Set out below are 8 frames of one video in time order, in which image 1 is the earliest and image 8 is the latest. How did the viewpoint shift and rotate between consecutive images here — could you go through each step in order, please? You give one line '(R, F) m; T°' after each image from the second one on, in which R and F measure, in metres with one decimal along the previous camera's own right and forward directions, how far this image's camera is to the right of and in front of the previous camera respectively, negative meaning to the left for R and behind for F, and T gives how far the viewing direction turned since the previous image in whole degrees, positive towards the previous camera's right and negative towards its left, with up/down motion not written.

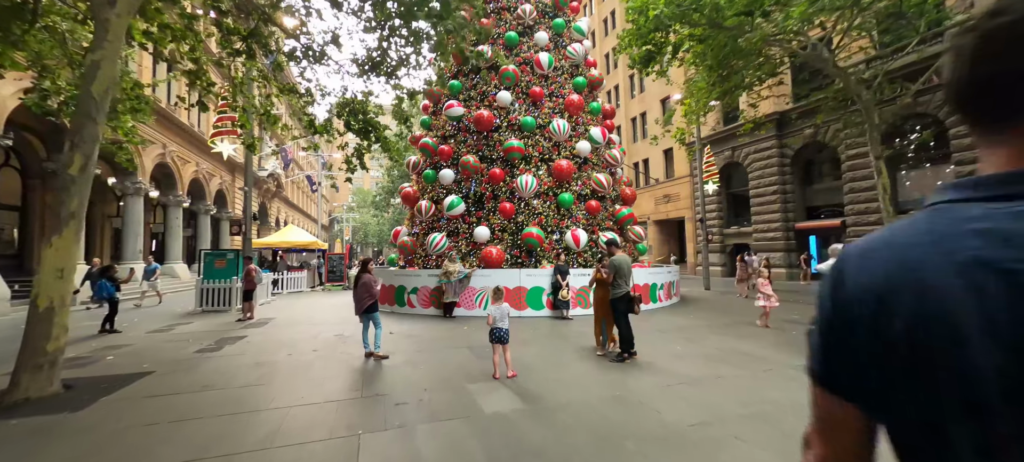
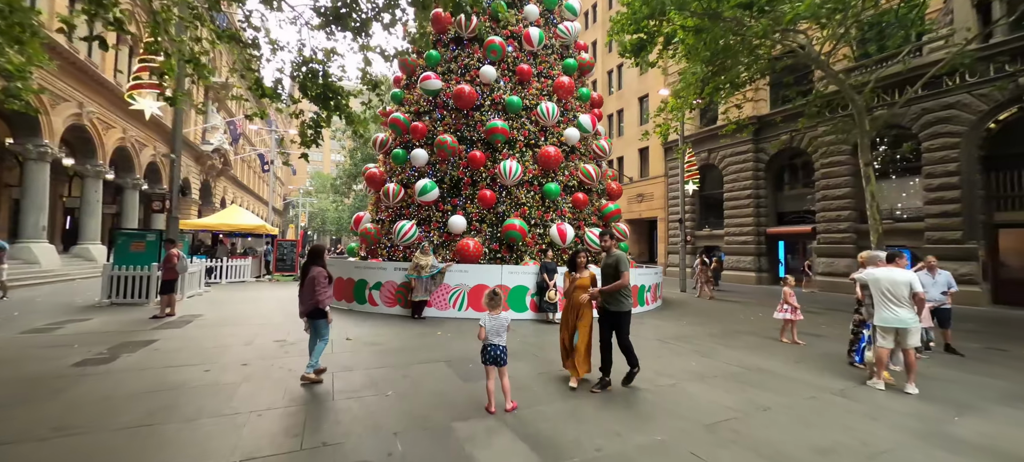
(-0.4, +1.2) m; +5°
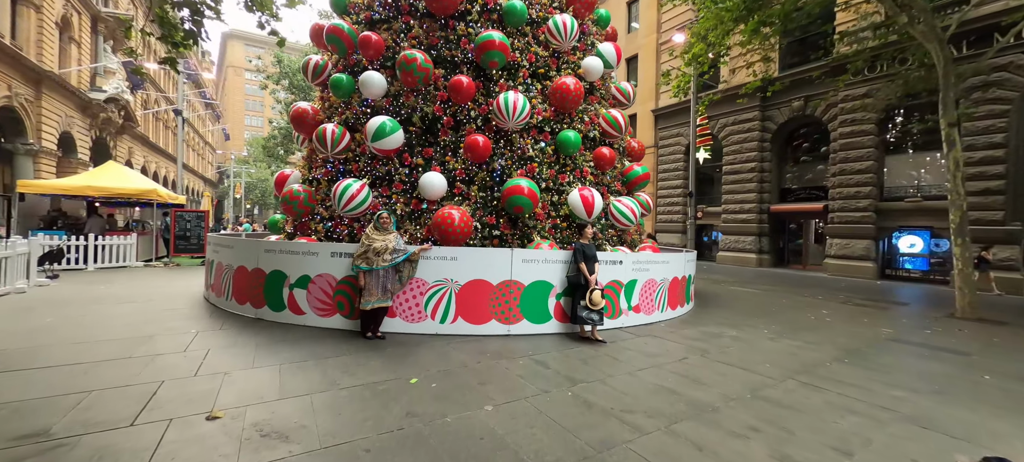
(-0.8, +3.4) m; +6°
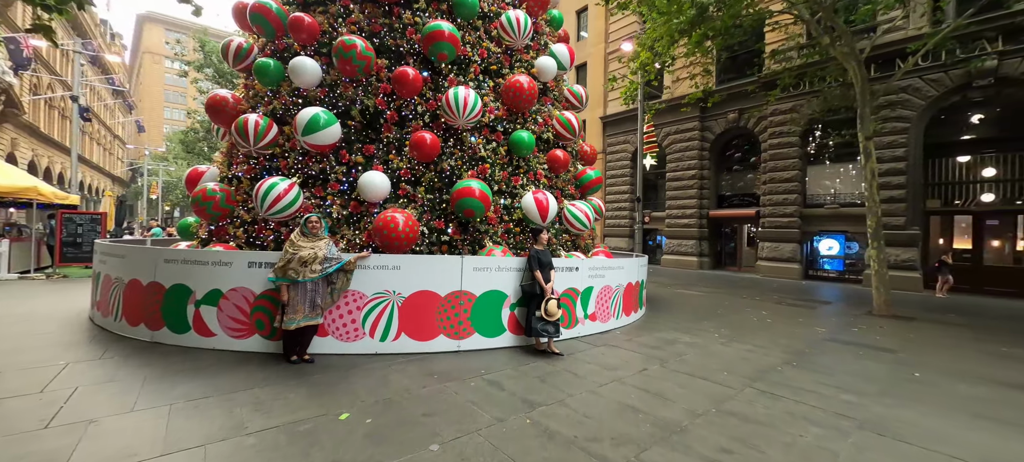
(0.0, +0.4) m; +7°
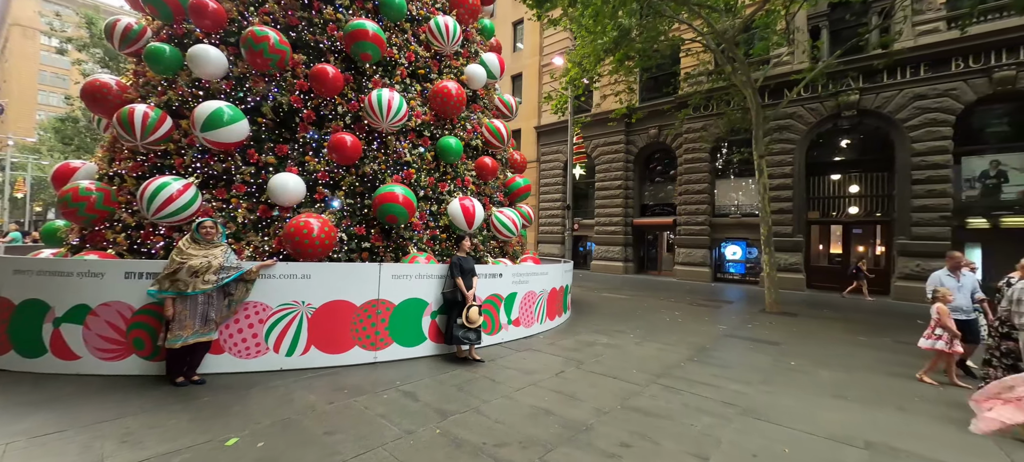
(+0.2, 0.0) m; +9°
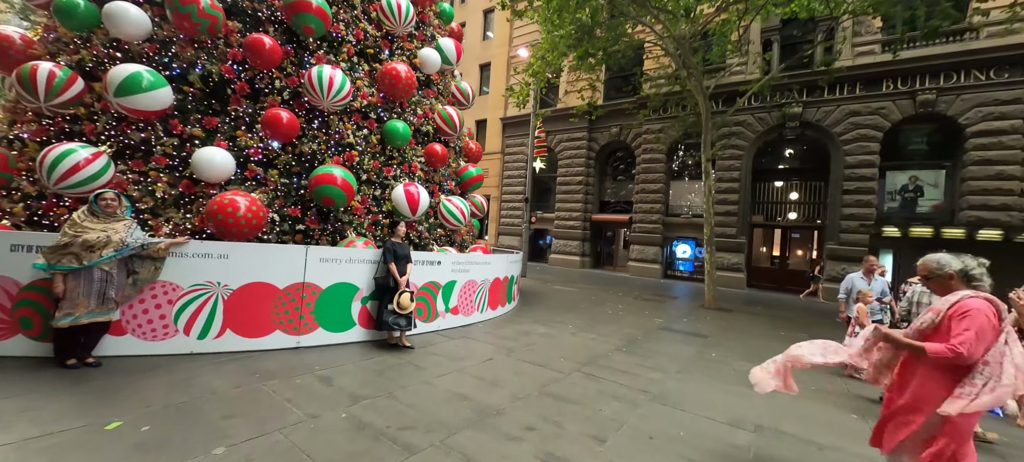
(+0.4, 0.0) m; +5°
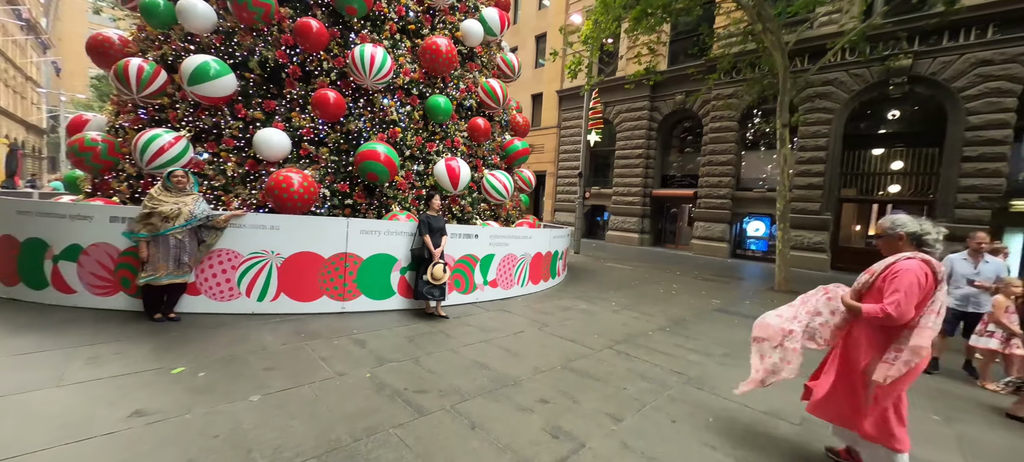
(+0.4, +0.1) m; -9°
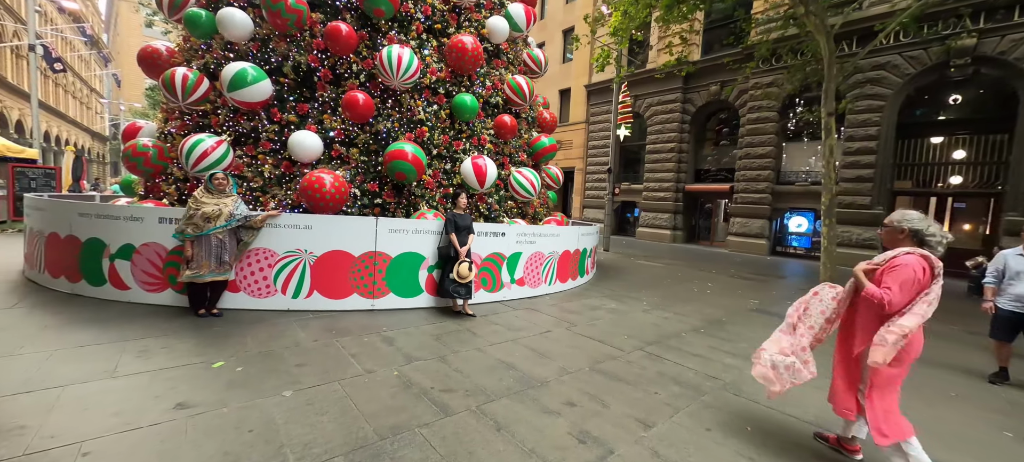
(0.0, 0.0) m; -4°
